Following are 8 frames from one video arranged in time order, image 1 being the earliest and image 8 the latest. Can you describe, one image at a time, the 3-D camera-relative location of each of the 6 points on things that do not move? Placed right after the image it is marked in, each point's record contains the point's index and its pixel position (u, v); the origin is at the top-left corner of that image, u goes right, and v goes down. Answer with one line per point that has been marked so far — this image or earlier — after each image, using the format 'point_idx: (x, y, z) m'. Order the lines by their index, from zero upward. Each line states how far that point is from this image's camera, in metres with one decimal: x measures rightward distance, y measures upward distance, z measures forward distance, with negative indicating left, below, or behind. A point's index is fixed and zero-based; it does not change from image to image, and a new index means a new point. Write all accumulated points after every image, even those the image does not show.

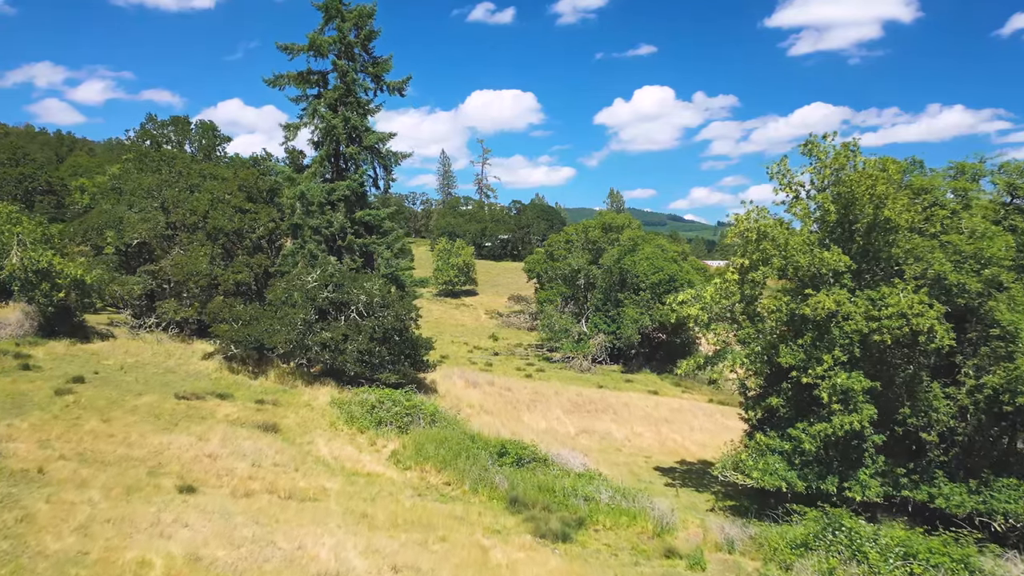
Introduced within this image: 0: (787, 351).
0: (+5.0, -1.1, +15.0) m
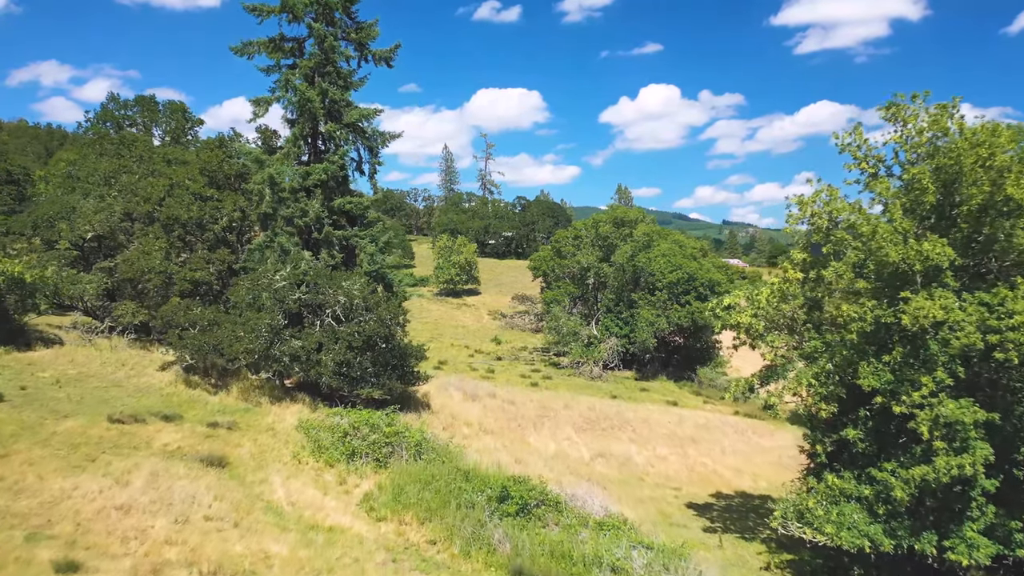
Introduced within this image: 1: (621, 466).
0: (+5.1, -1.2, +11.6) m
1: (+2.6, -4.3, +19.7) m
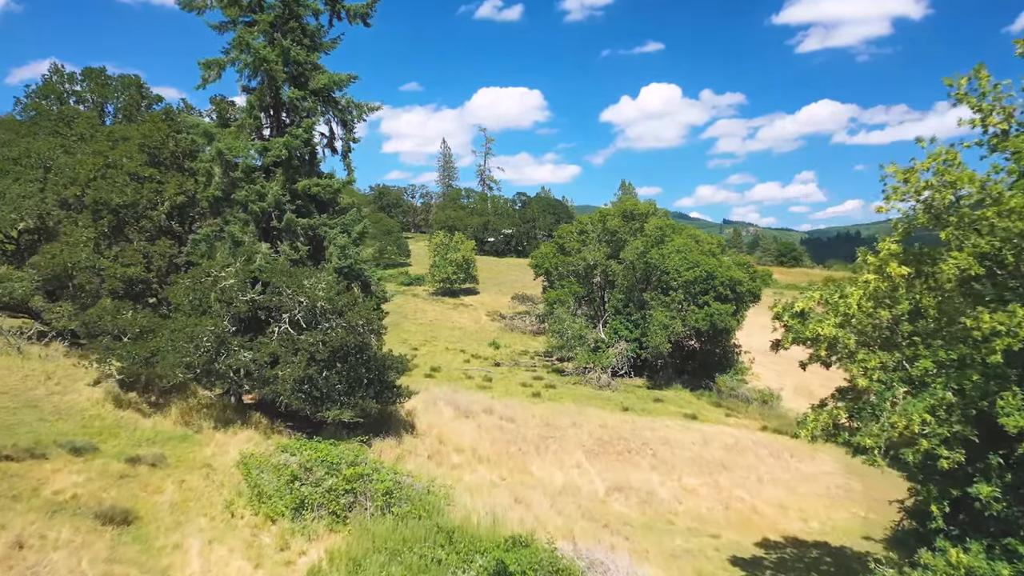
0: (+5.1, -1.2, +8.2) m
1: (+2.6, -4.3, +16.3) m
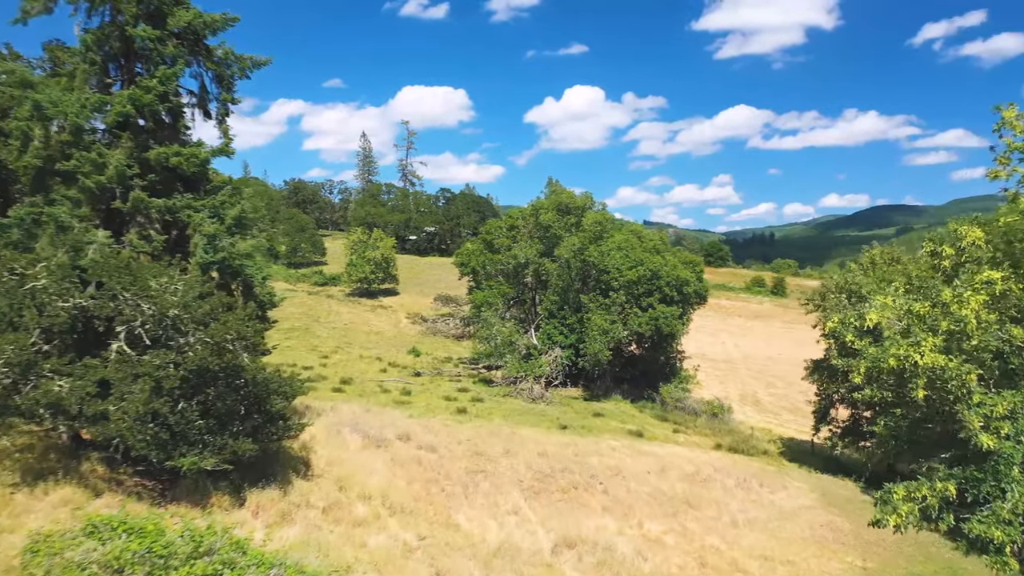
0: (+4.6, -1.2, +4.9) m
1: (+1.4, -4.3, +12.7) m
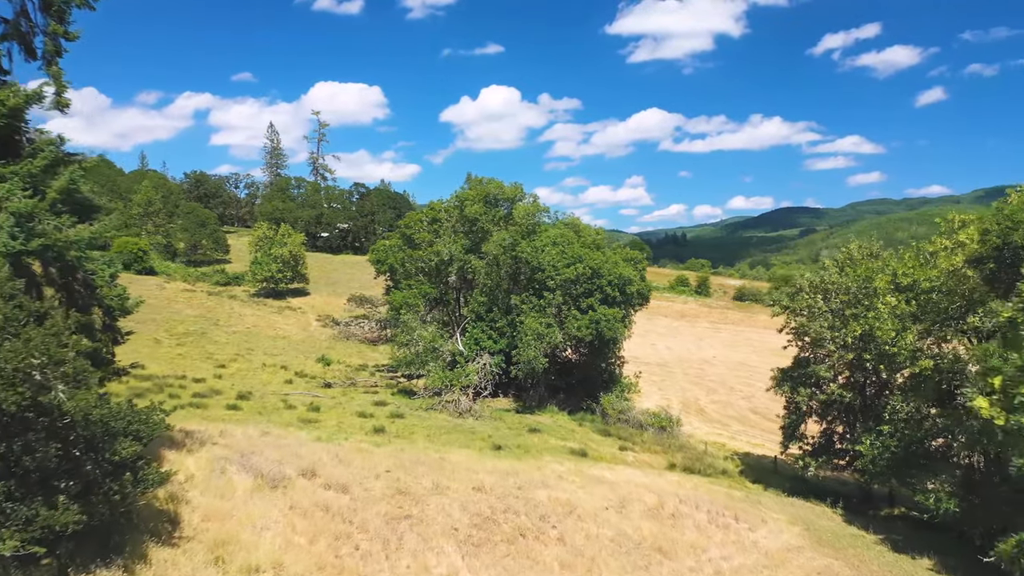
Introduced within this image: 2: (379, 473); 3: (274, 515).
0: (+4.7, -1.2, +2.1) m
1: (+0.7, -4.3, +9.5) m
2: (-2.7, -3.7, +16.5) m
3: (-3.7, -3.5, +12.8) m
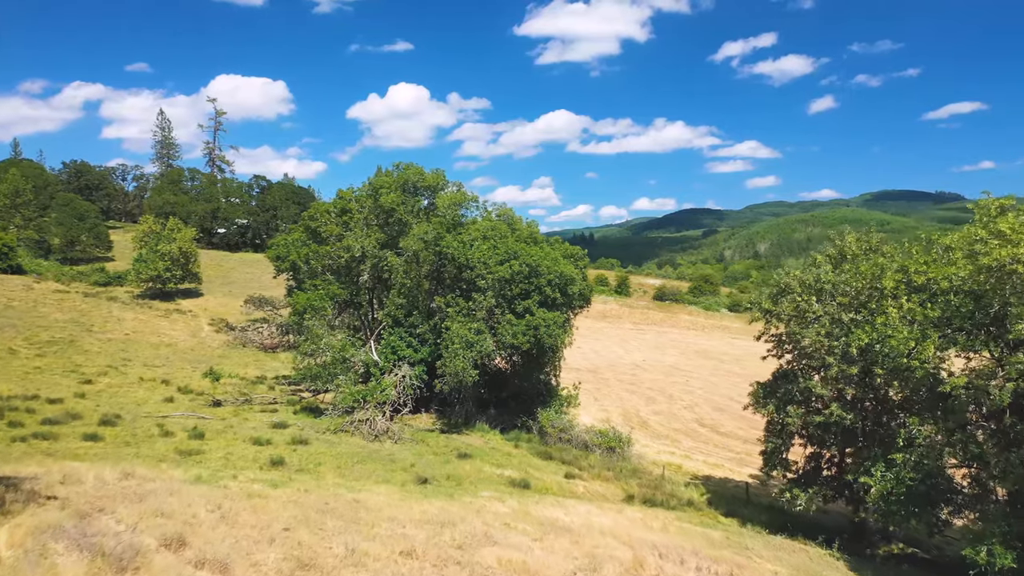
0: (+5.3, -1.2, -1.0) m
1: (+0.5, -4.3, +6.0) m
2: (-3.6, -3.7, +12.5) m
3: (-4.3, -3.5, +8.7) m
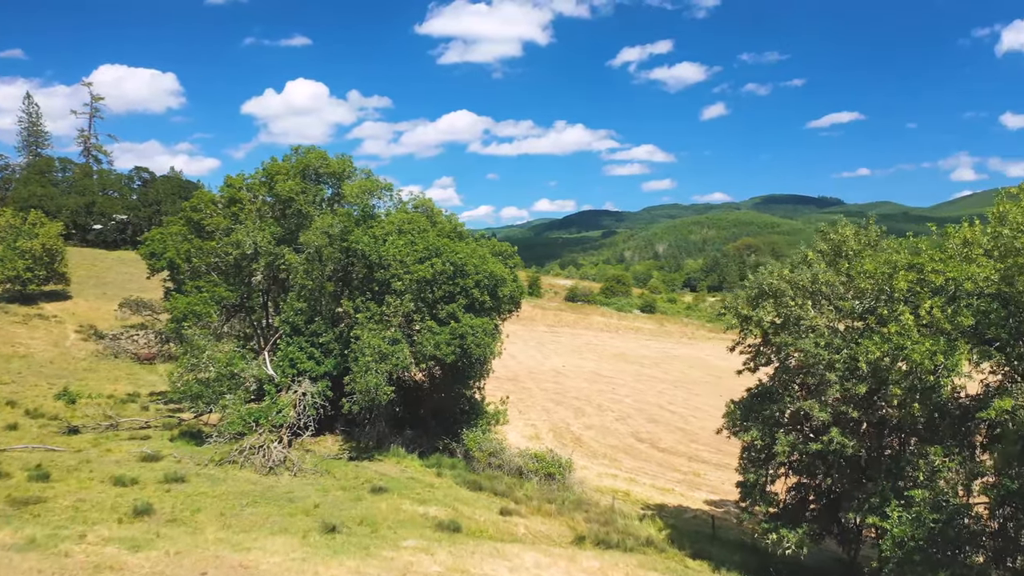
0: (+6.2, -1.2, -3.4) m
1: (+0.6, -4.4, +2.9) m
2: (-4.2, -3.8, +8.9) m
3: (-4.4, -3.6, +5.0) m
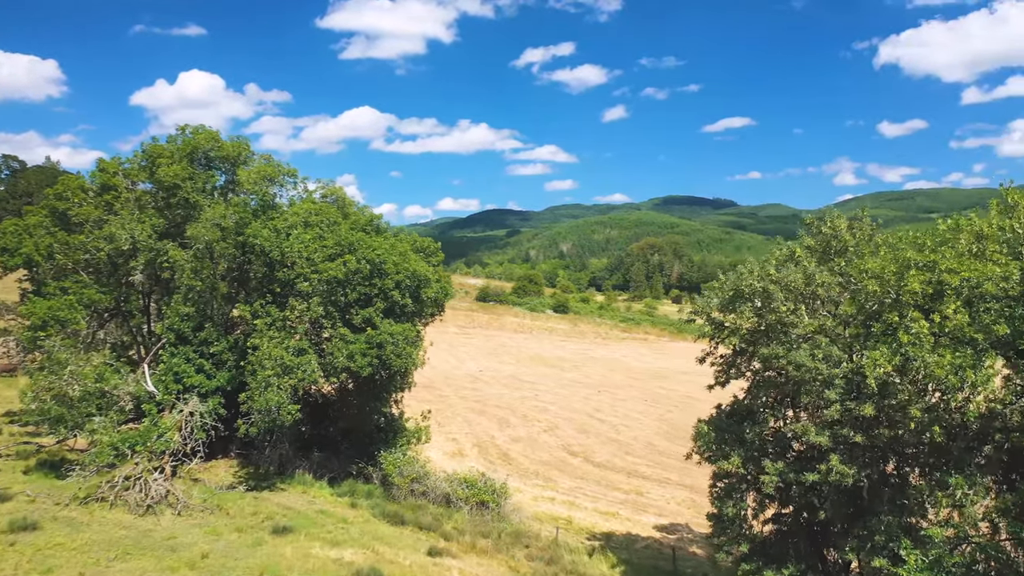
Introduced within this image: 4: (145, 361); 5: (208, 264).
0: (+7.3, -1.3, -5.1) m
1: (+1.0, -4.4, +0.6) m
2: (-4.5, -3.8, +6.0) m
3: (-4.2, -3.6, +2.1) m
4: (-8.7, -1.8, +19.5) m
5: (-6.9, +0.5, +18.5) m
